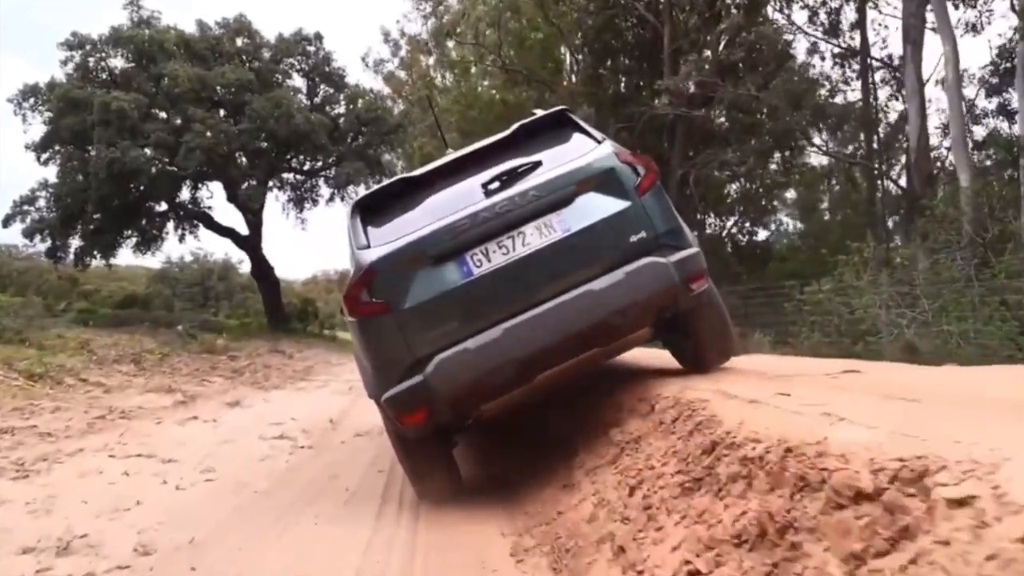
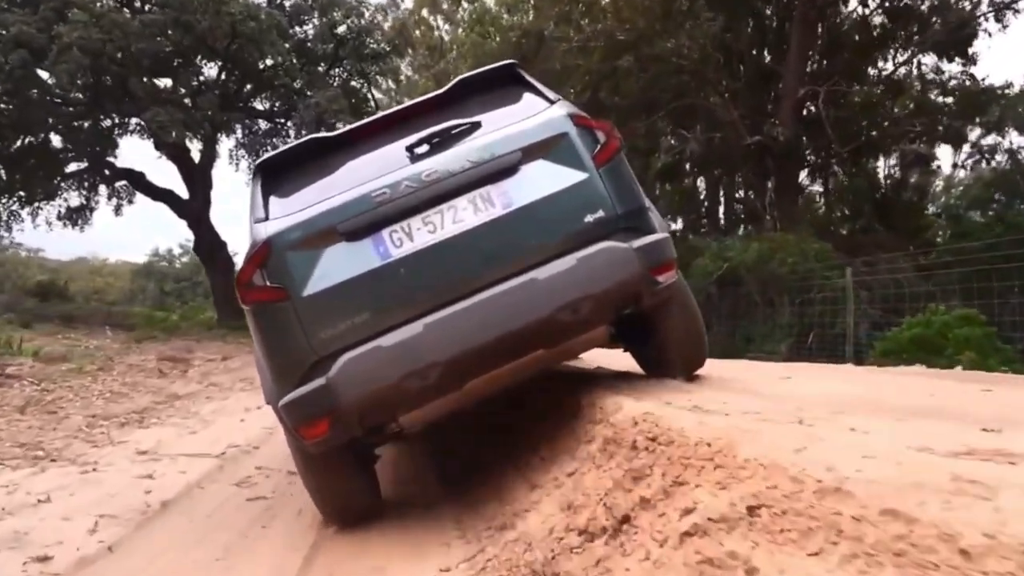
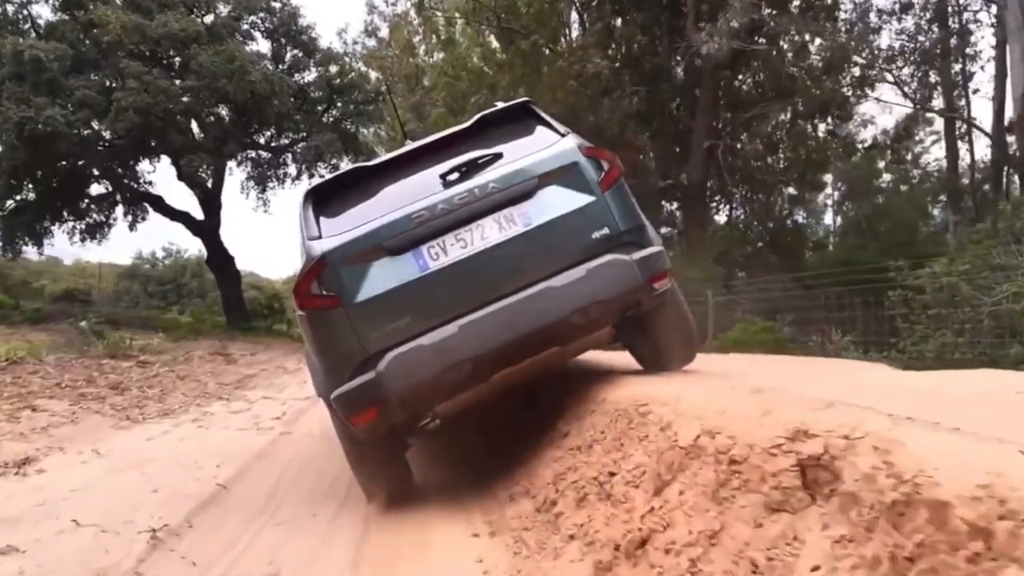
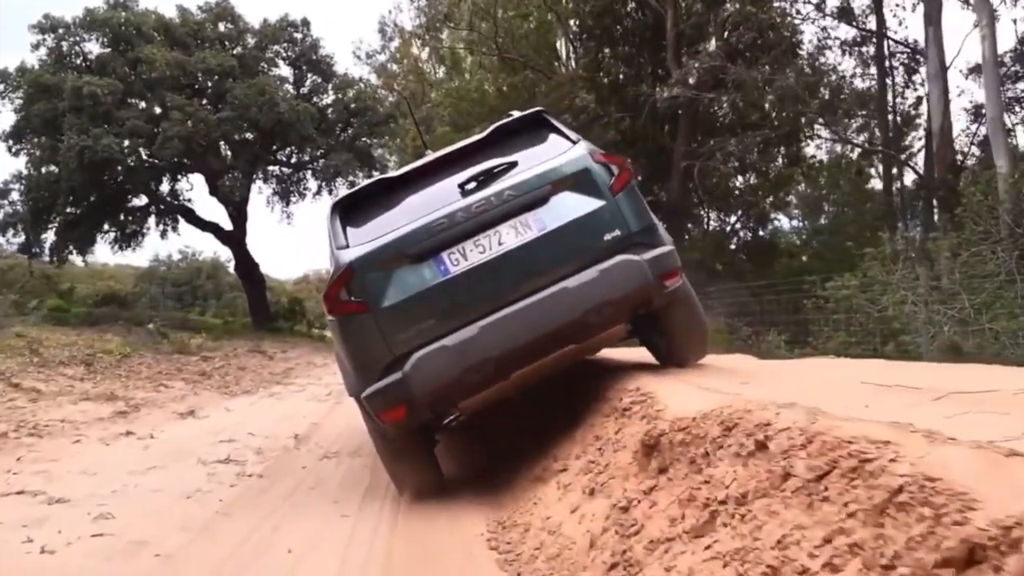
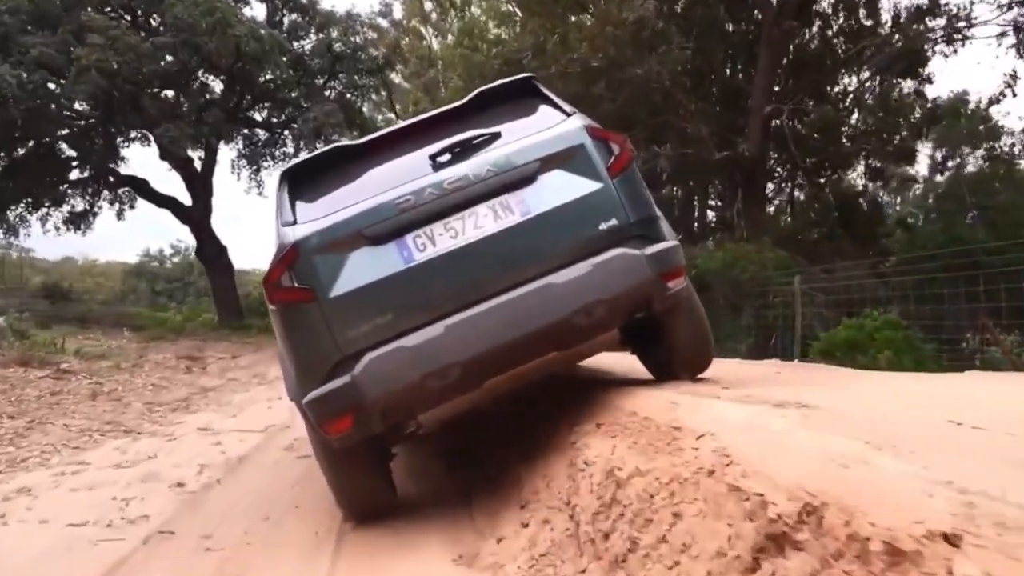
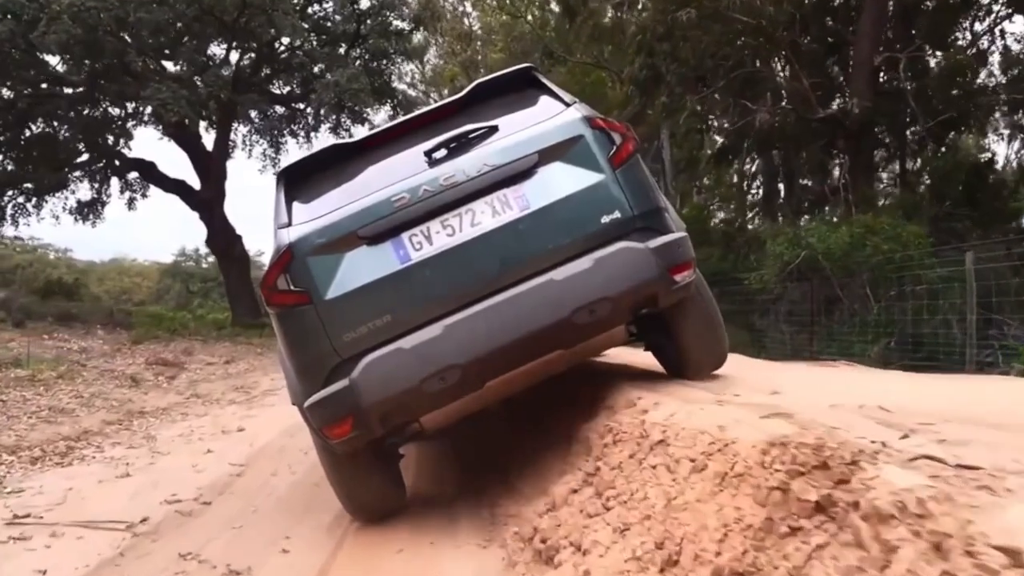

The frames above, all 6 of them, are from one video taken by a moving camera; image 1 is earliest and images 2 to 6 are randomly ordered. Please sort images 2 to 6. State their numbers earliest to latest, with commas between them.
4, 3, 5, 2, 6
